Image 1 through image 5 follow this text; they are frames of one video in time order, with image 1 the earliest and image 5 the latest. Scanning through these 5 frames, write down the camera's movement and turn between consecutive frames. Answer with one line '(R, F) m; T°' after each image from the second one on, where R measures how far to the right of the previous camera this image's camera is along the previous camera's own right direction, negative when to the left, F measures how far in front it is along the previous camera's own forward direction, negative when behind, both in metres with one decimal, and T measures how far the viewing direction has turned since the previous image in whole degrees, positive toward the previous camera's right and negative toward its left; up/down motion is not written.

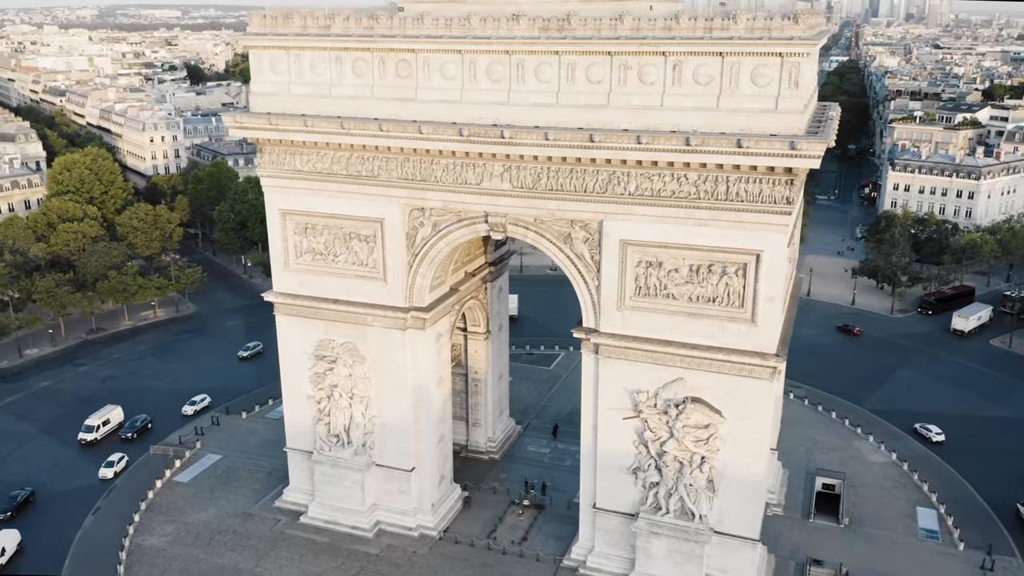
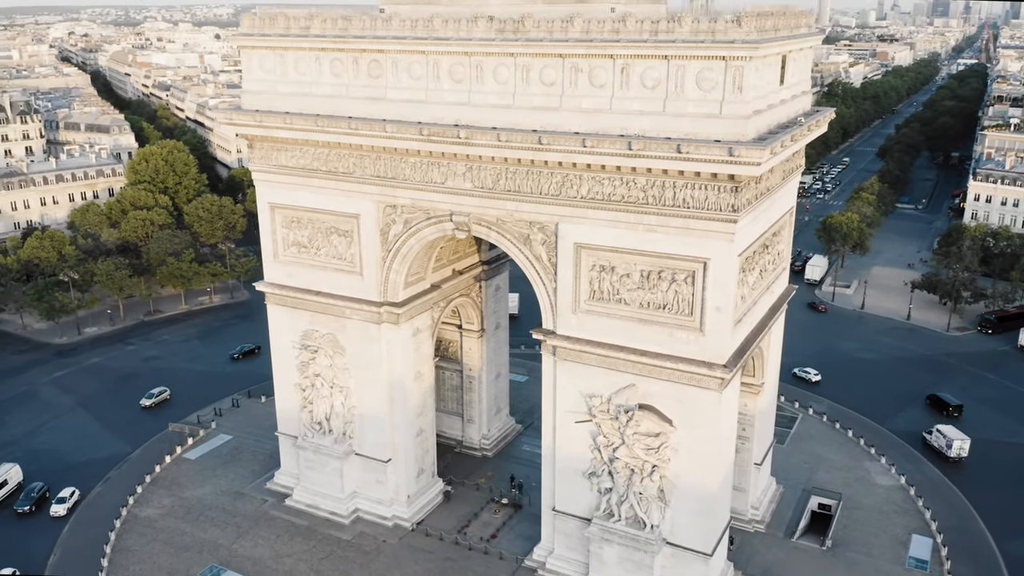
(+3.7, 0.0) m; -6°
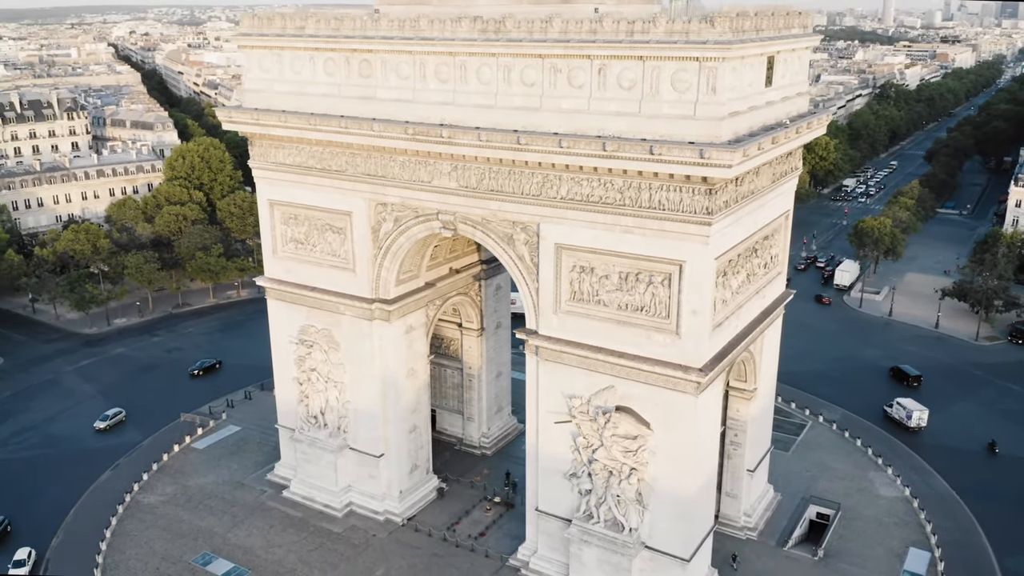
(+1.7, 0.0) m; -3°
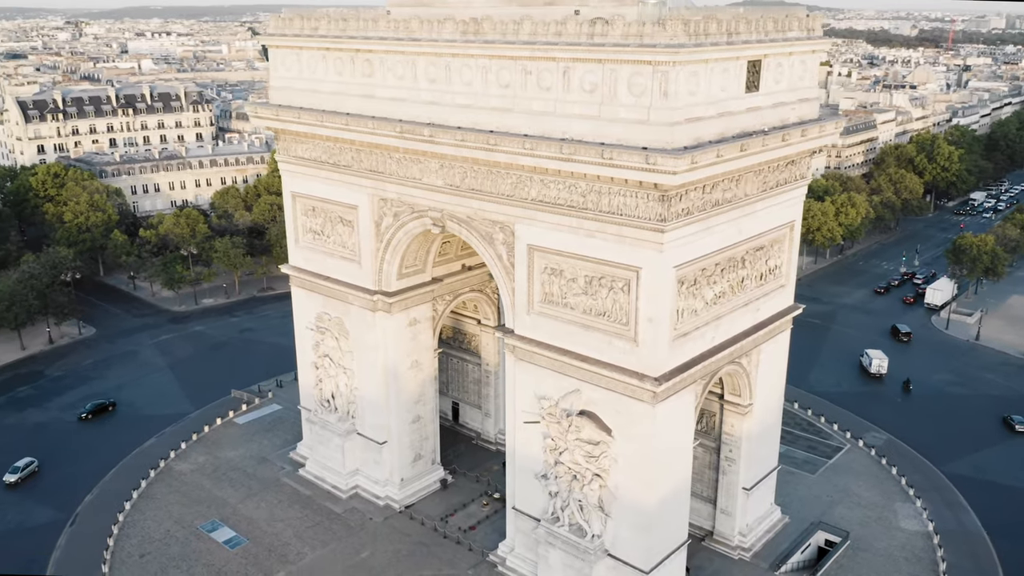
(+4.1, +0.1) m; -9°
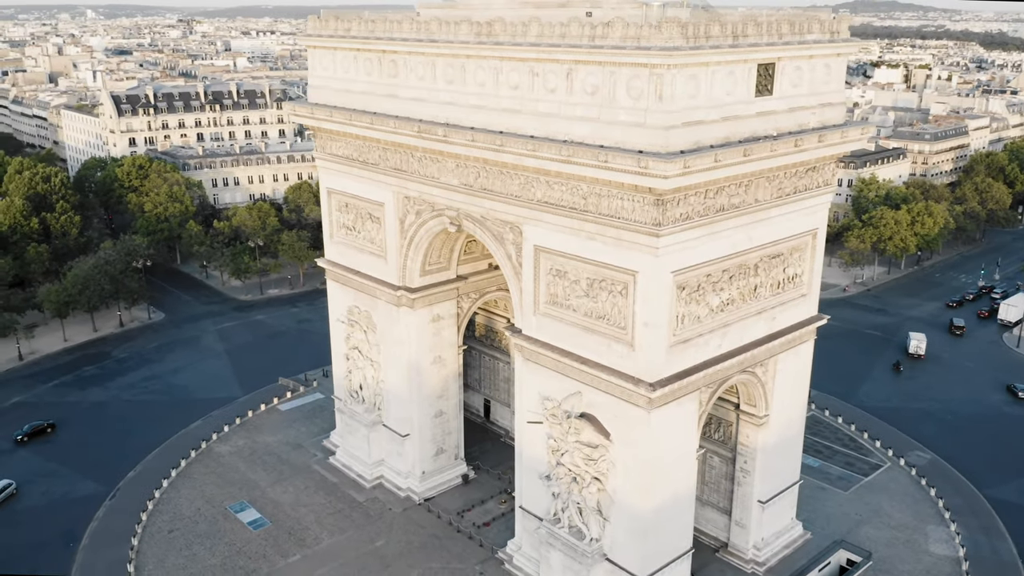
(+2.1, -0.1) m; -6°
